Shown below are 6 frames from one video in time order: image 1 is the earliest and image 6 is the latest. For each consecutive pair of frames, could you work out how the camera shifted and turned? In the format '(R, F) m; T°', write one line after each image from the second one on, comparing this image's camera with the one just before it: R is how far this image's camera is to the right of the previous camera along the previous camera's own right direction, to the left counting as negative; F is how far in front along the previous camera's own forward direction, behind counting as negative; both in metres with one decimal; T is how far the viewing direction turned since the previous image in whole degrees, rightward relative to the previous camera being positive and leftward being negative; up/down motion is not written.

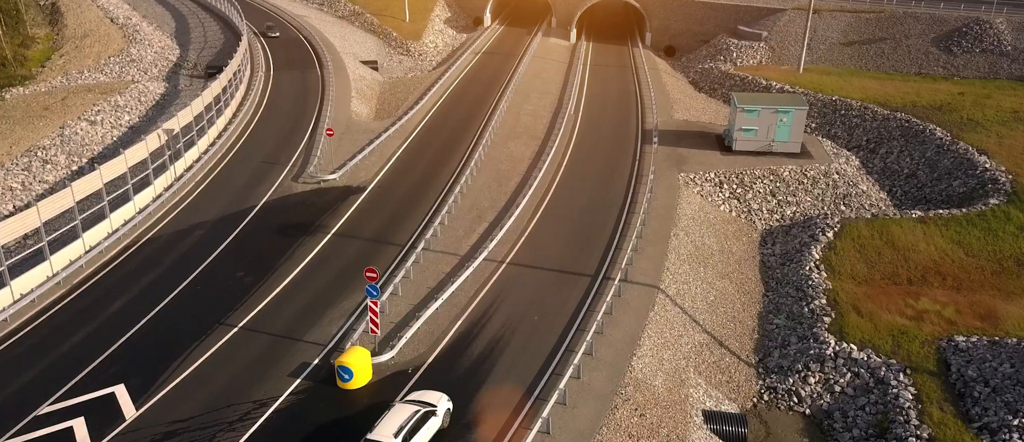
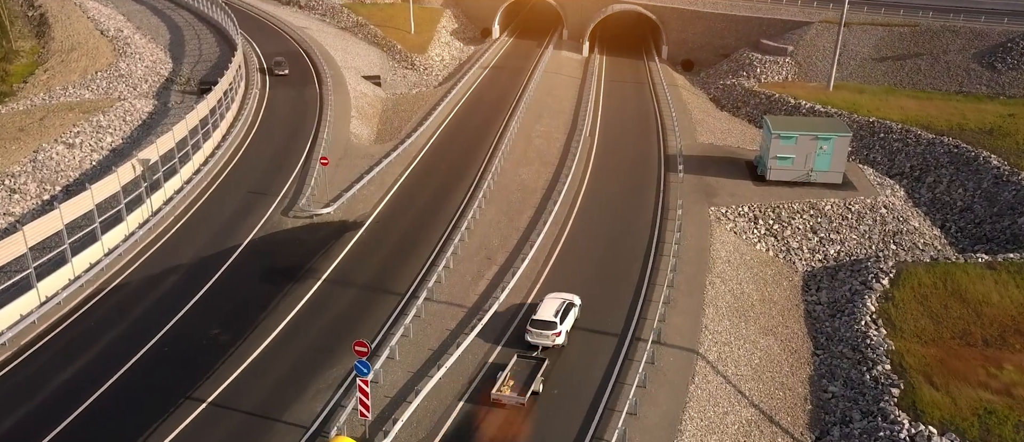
(-0.3, +4.2) m; 0°
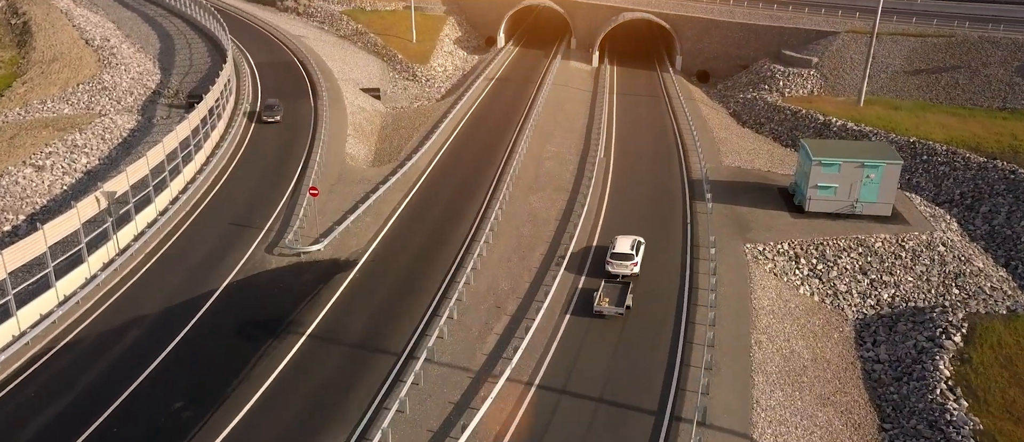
(-0.4, +4.3) m; 0°
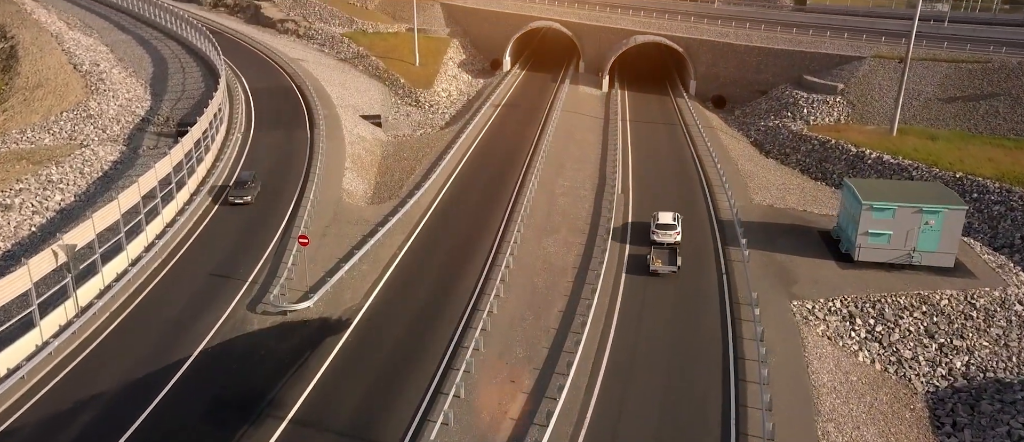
(-0.5, +4.1) m; 0°
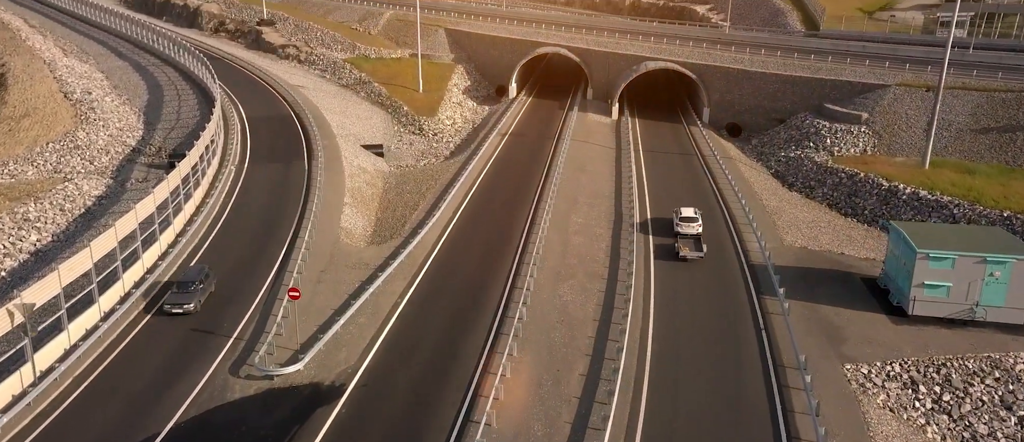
(-0.4, +3.4) m; 0°
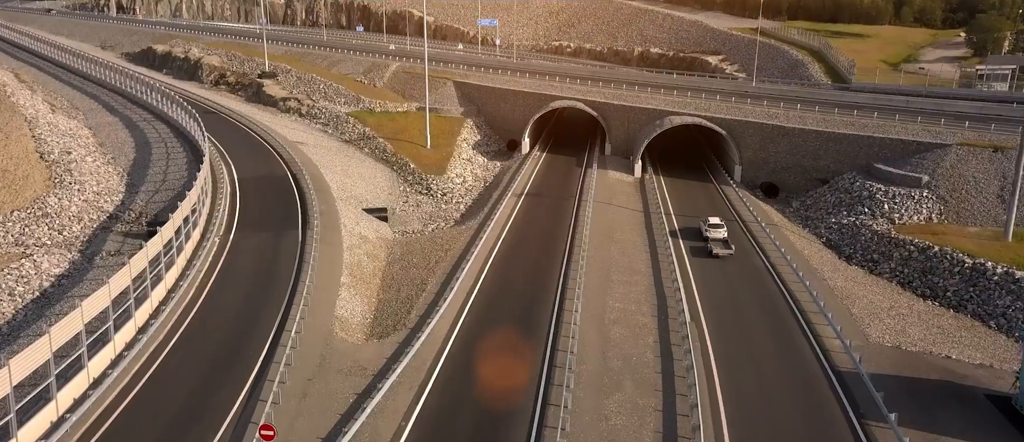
(-1.0, +7.0) m; 0°
